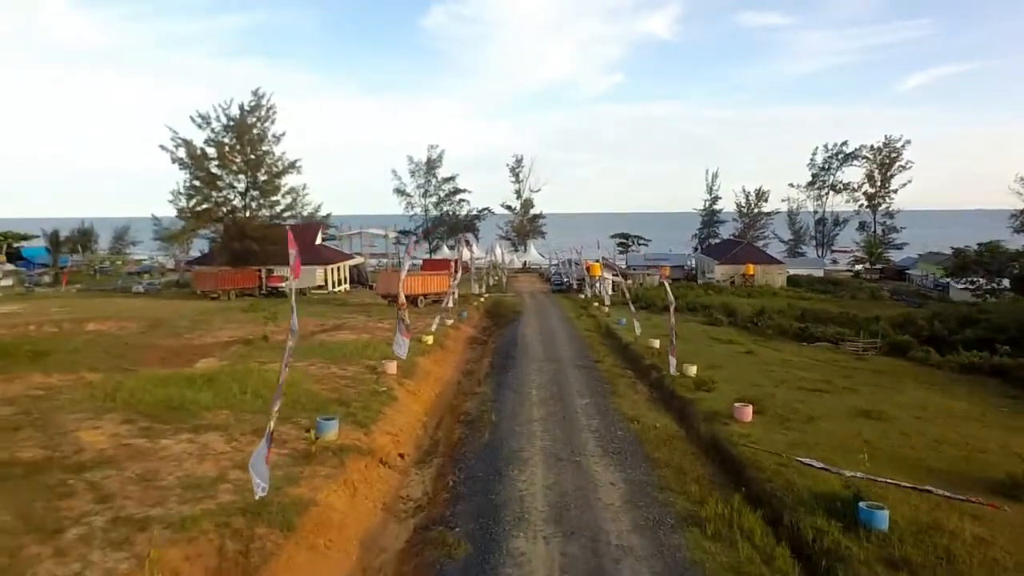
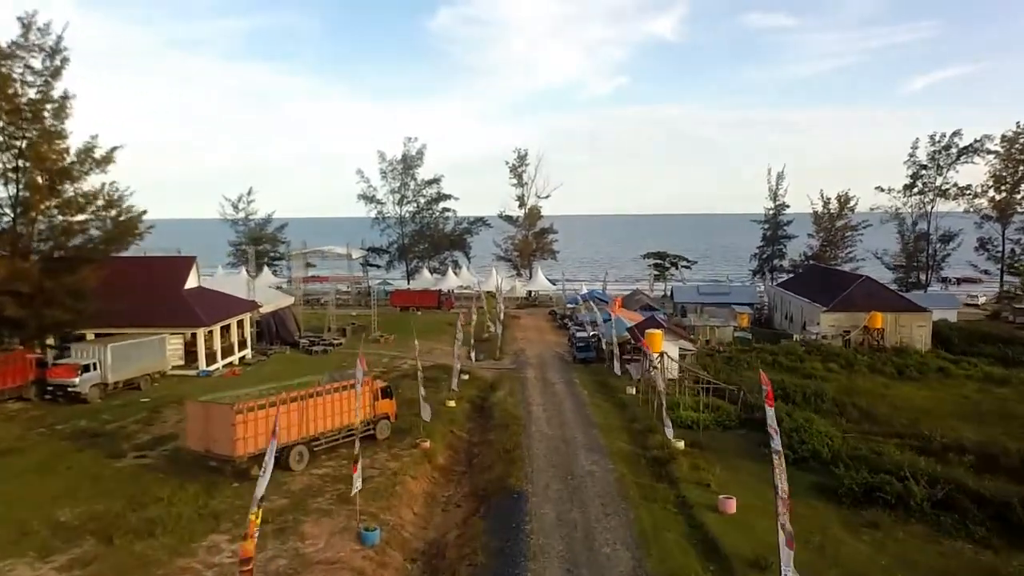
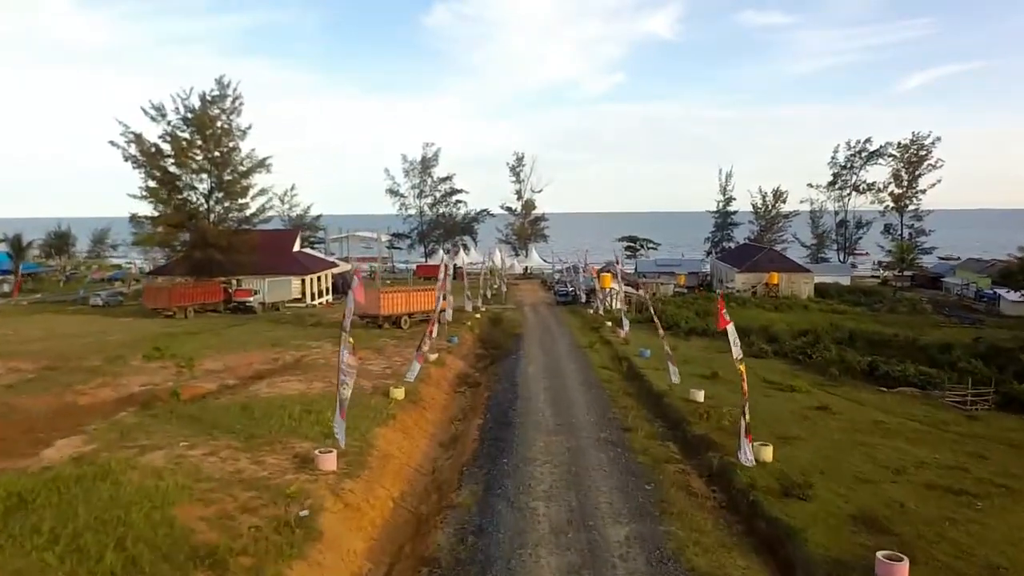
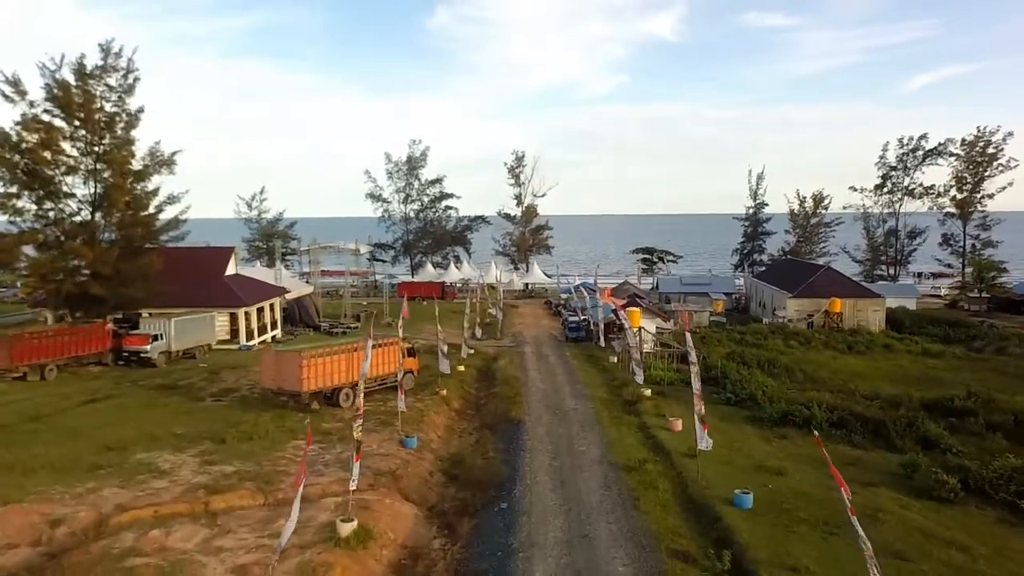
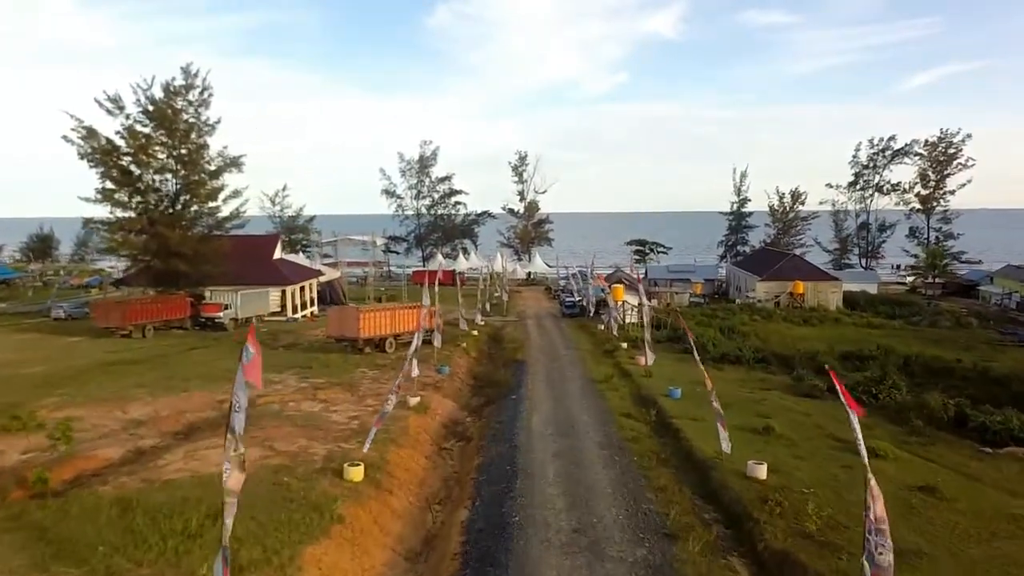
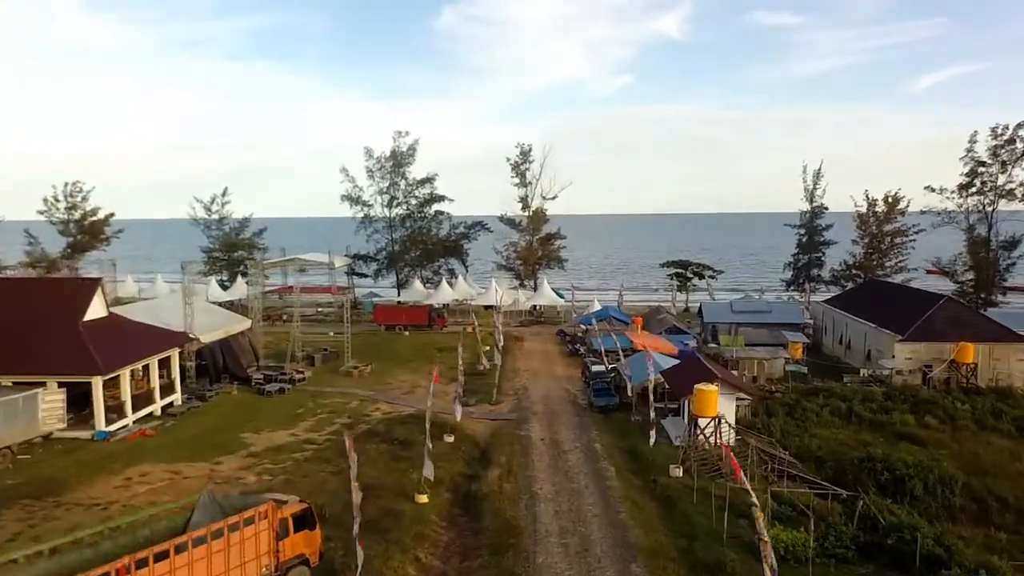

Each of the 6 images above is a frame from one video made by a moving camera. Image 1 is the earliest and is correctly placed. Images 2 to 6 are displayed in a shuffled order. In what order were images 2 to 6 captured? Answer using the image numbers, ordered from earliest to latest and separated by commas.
3, 5, 4, 2, 6
